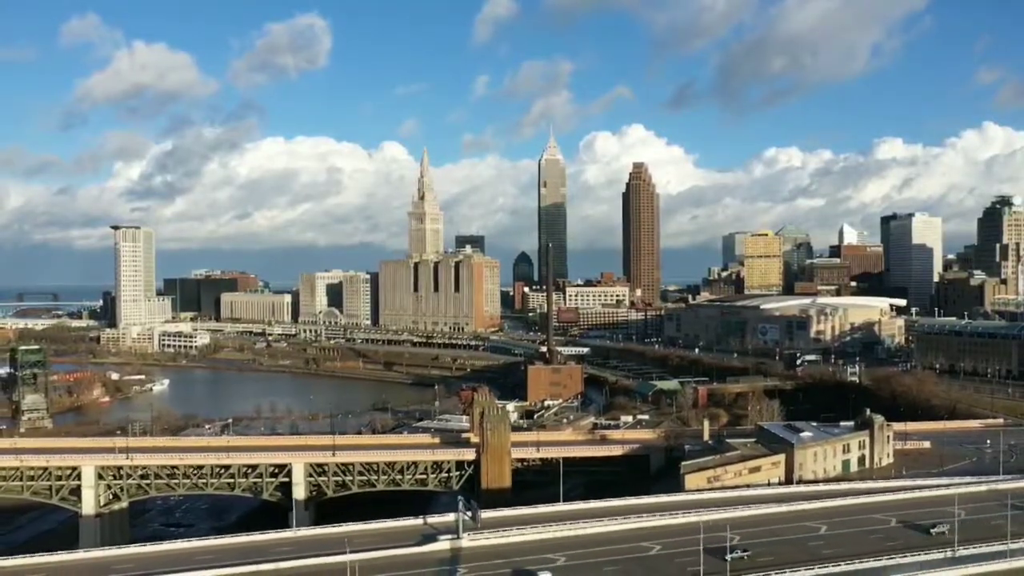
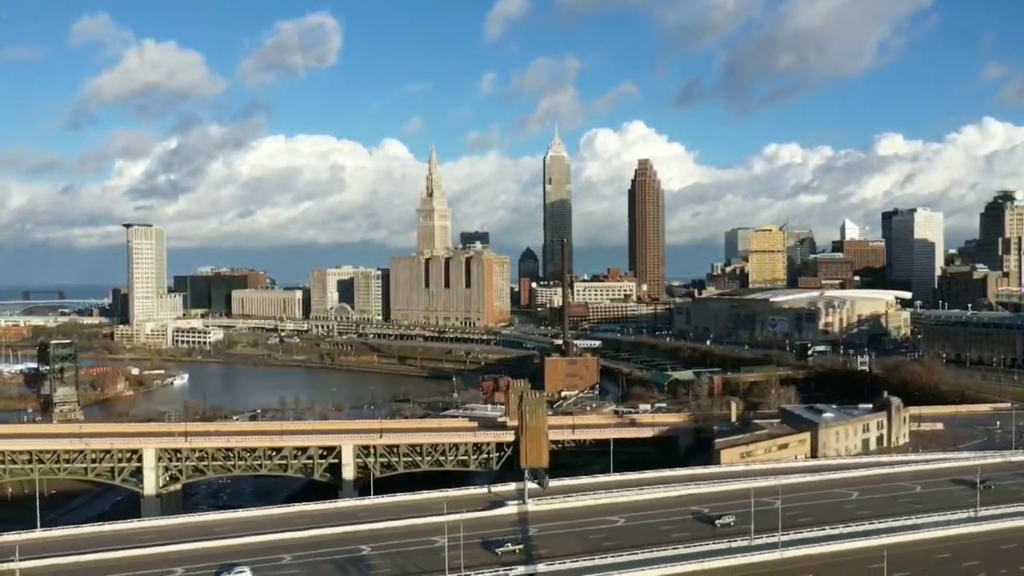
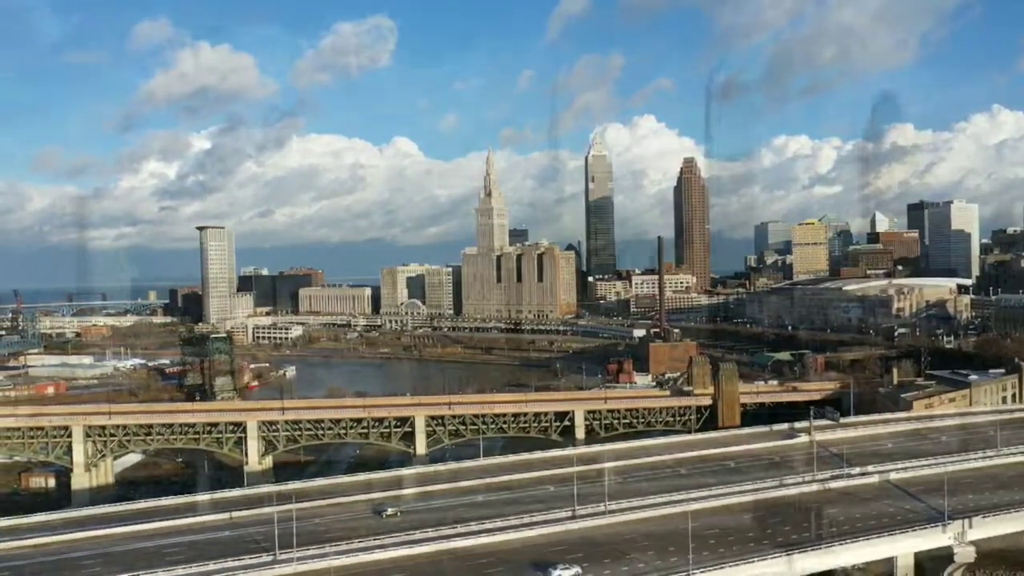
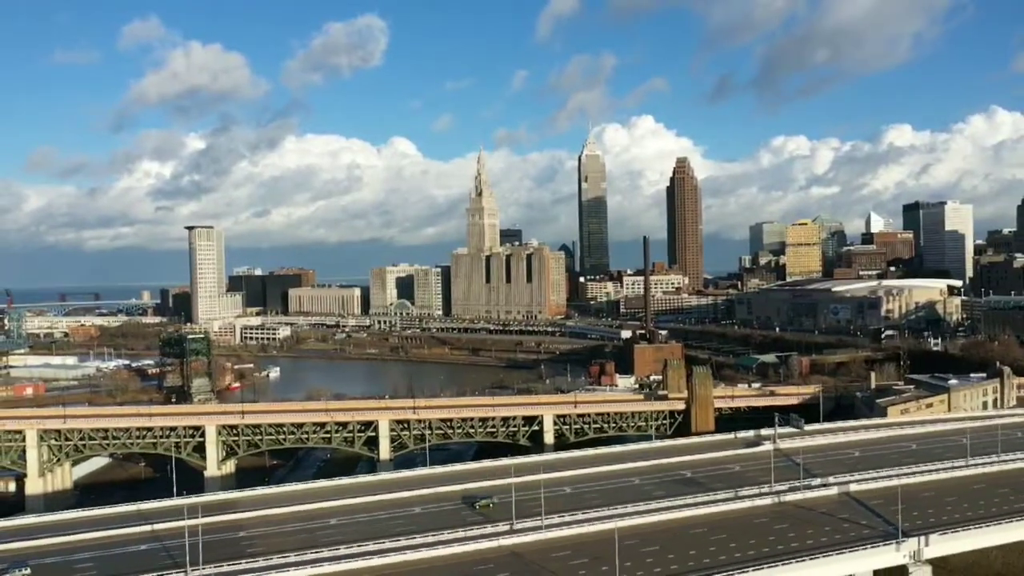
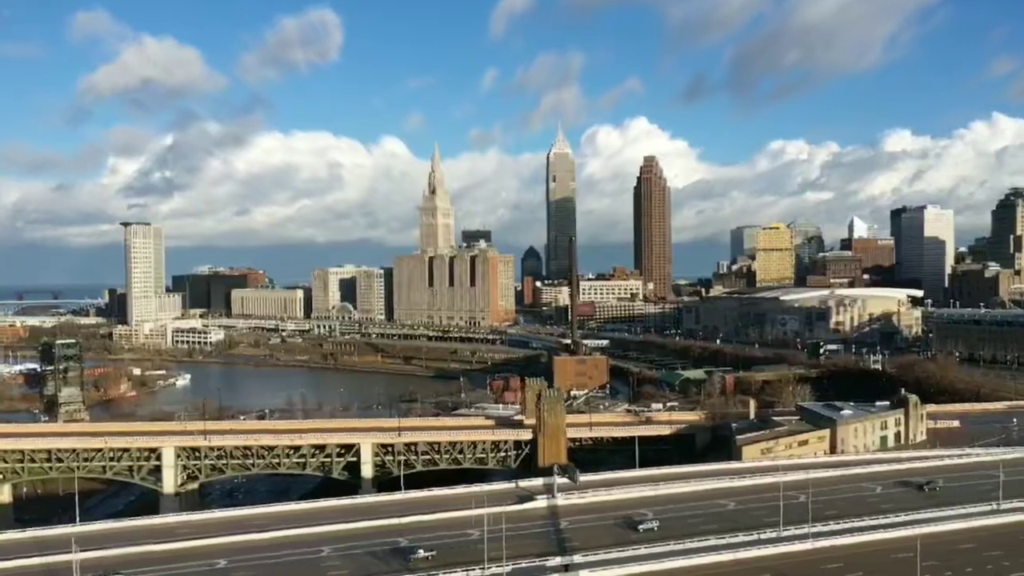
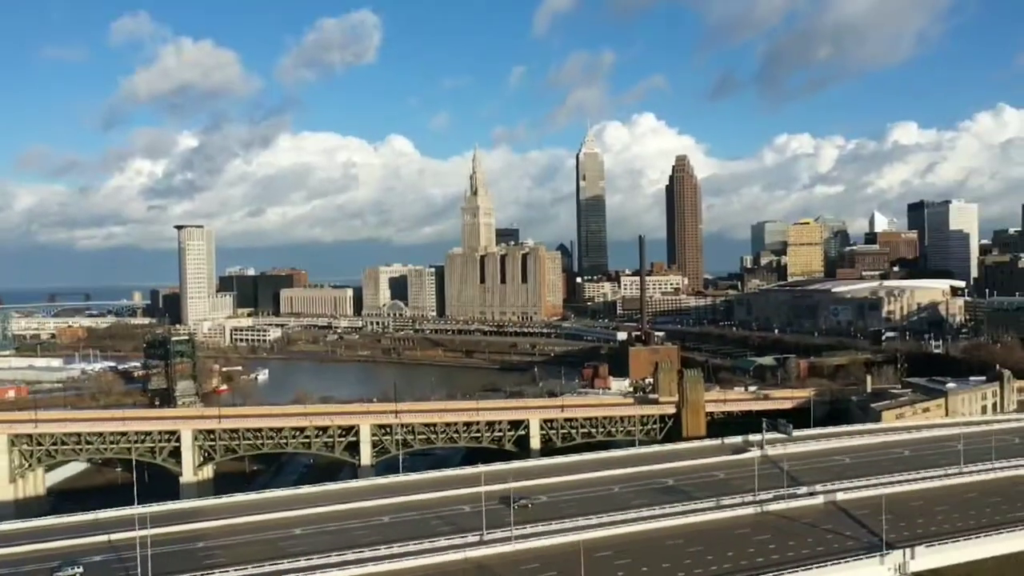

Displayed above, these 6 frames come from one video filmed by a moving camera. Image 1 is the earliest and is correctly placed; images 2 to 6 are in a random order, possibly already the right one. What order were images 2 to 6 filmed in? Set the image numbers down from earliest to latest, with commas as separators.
2, 5, 6, 4, 3
